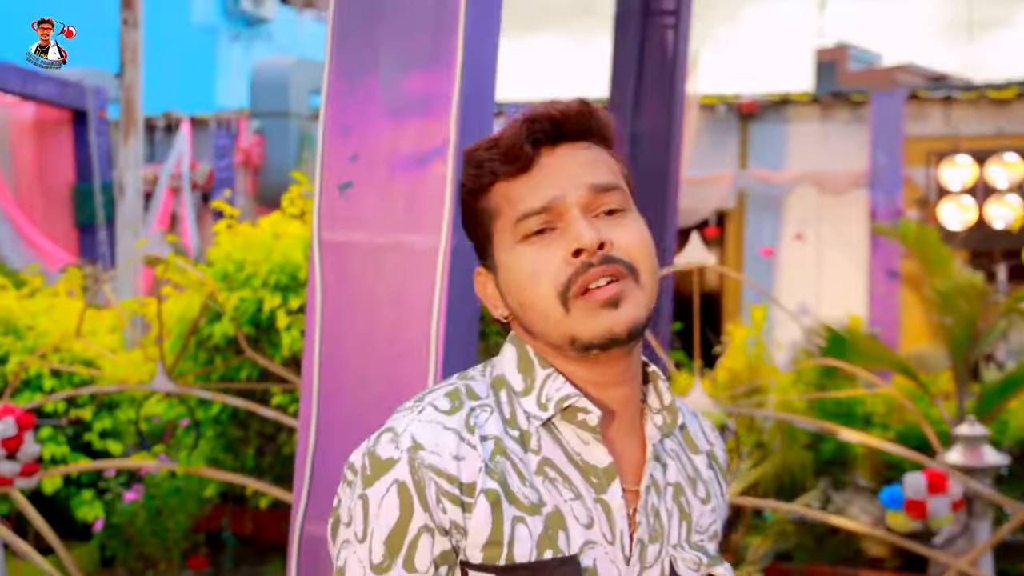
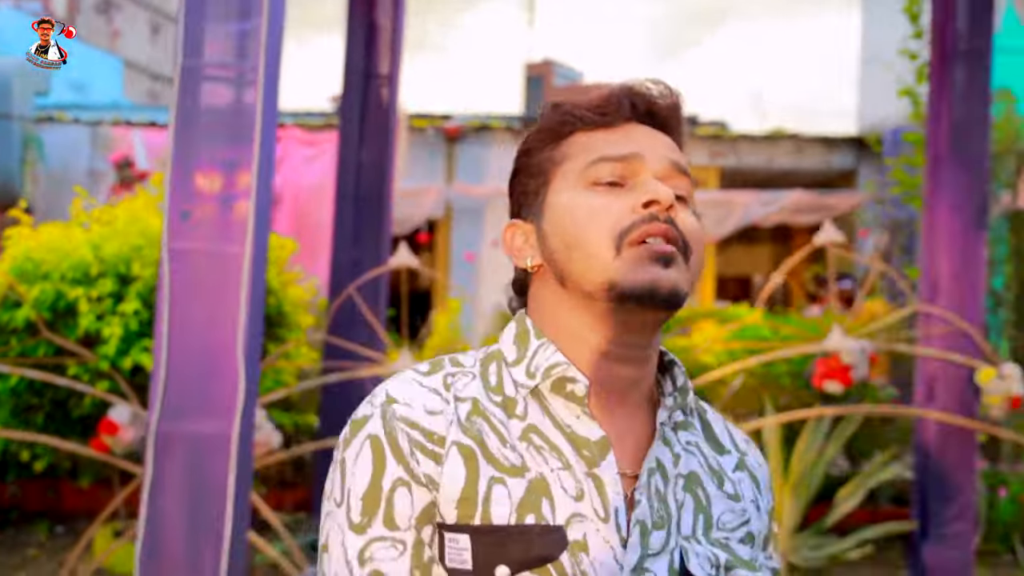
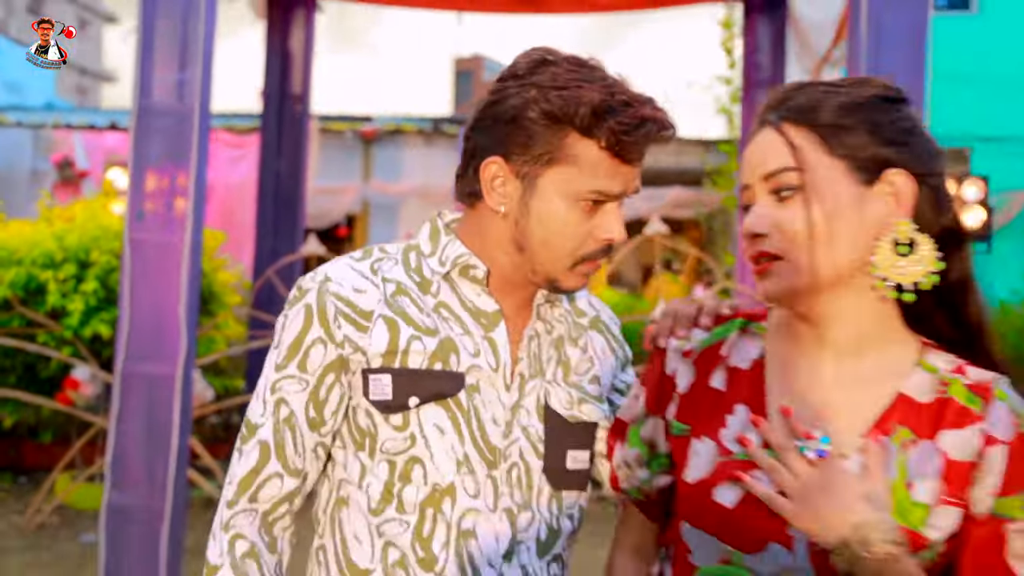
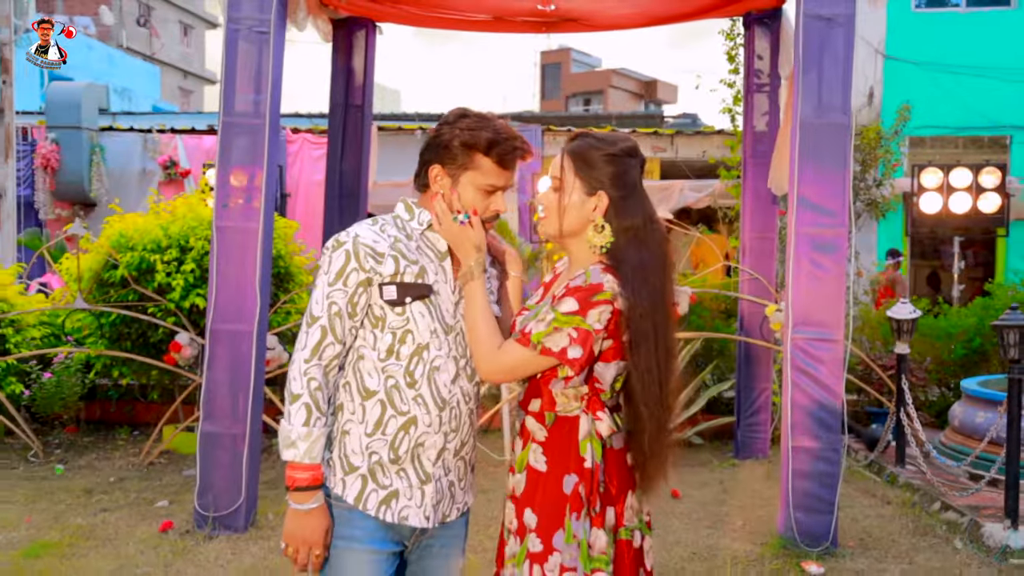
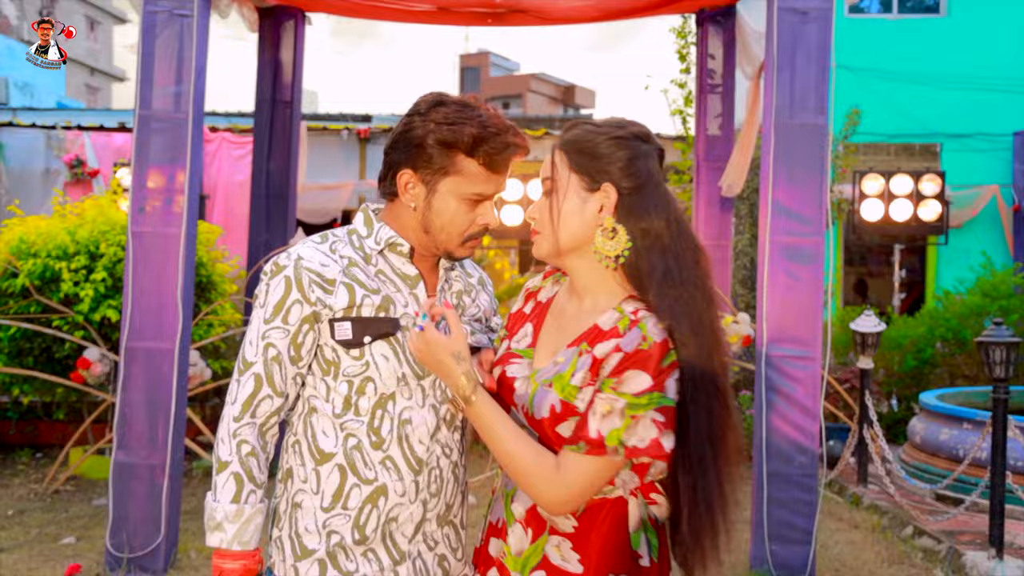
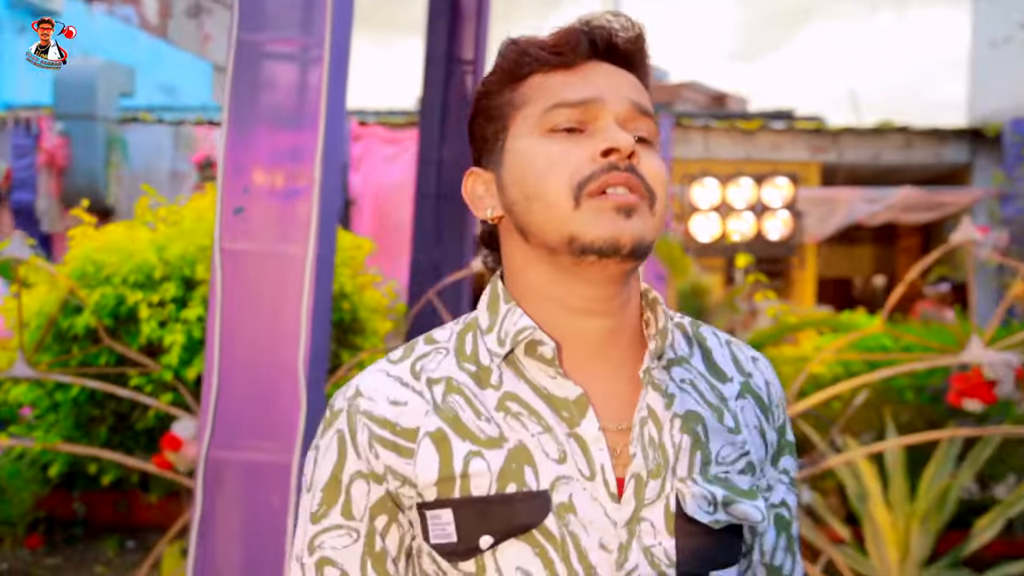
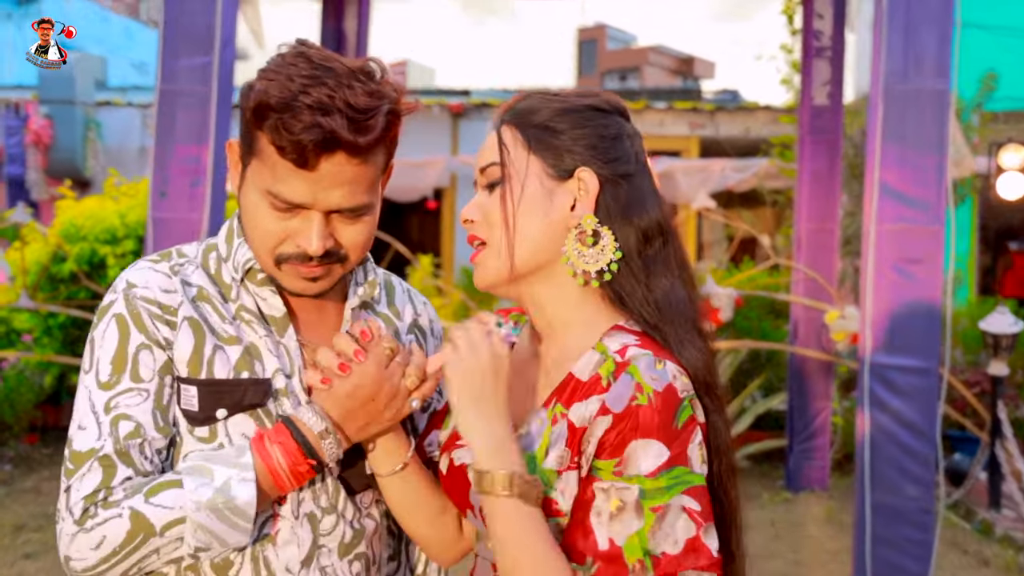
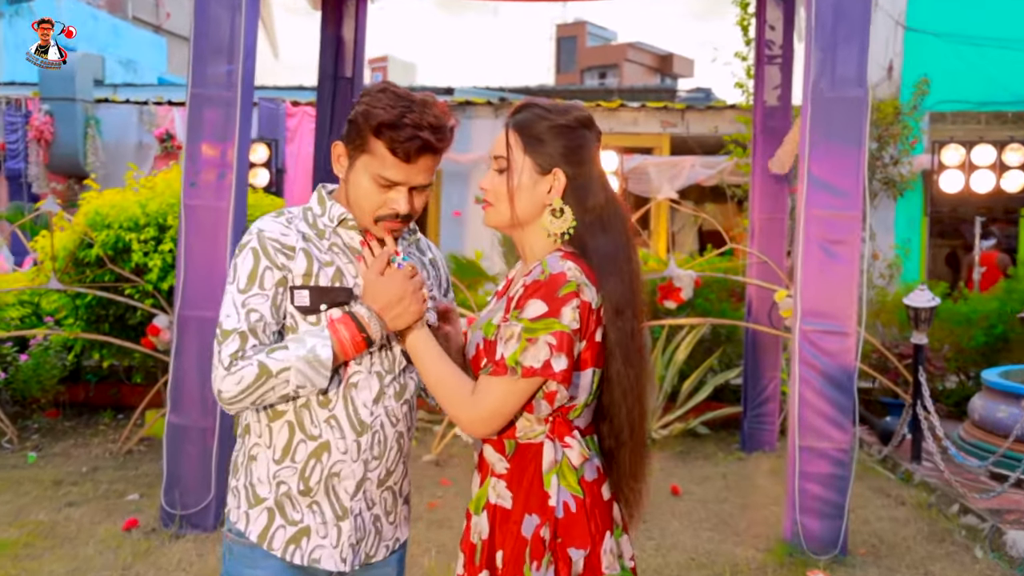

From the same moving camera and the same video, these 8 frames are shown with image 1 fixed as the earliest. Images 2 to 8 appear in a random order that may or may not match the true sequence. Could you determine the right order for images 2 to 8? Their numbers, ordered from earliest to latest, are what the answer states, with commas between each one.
6, 2, 3, 5, 4, 8, 7
